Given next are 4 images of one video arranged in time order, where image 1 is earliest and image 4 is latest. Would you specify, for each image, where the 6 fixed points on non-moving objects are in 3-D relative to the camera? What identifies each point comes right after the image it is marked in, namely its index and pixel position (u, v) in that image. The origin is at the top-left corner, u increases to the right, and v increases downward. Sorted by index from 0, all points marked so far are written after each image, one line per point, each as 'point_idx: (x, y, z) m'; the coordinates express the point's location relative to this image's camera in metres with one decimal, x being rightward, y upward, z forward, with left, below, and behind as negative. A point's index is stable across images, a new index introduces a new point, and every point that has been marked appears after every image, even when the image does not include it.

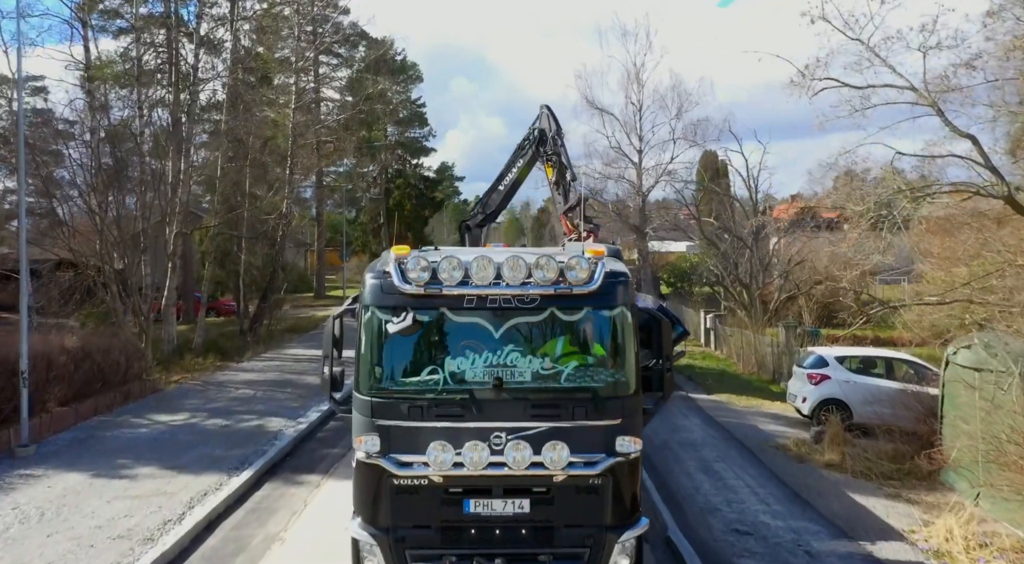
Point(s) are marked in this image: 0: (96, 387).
0: (-6.7, -1.7, +13.2) m
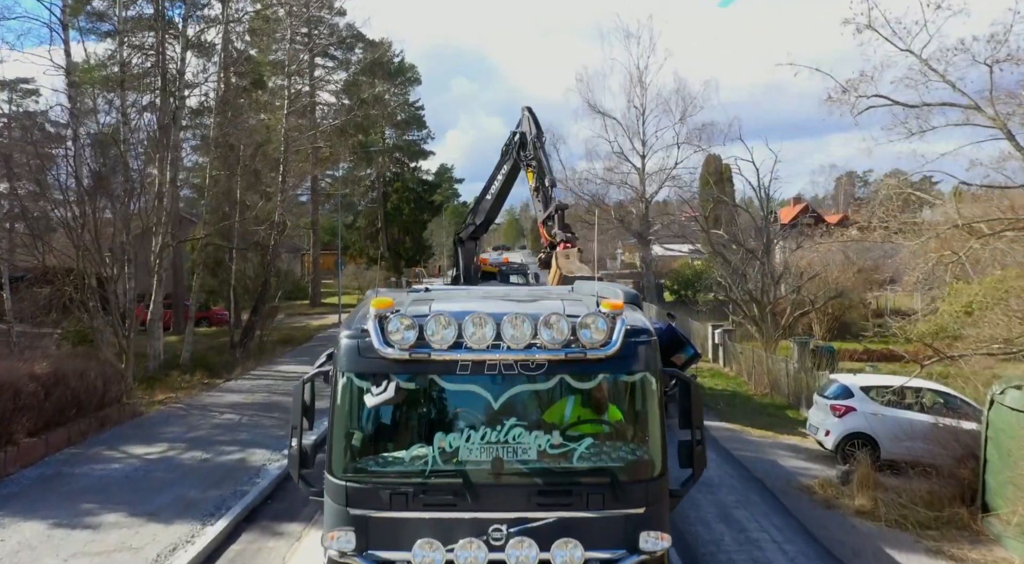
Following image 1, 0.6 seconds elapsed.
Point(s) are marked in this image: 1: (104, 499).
0: (-6.7, -2.0, +12.4) m
1: (-4.6, -2.4, +9.2) m
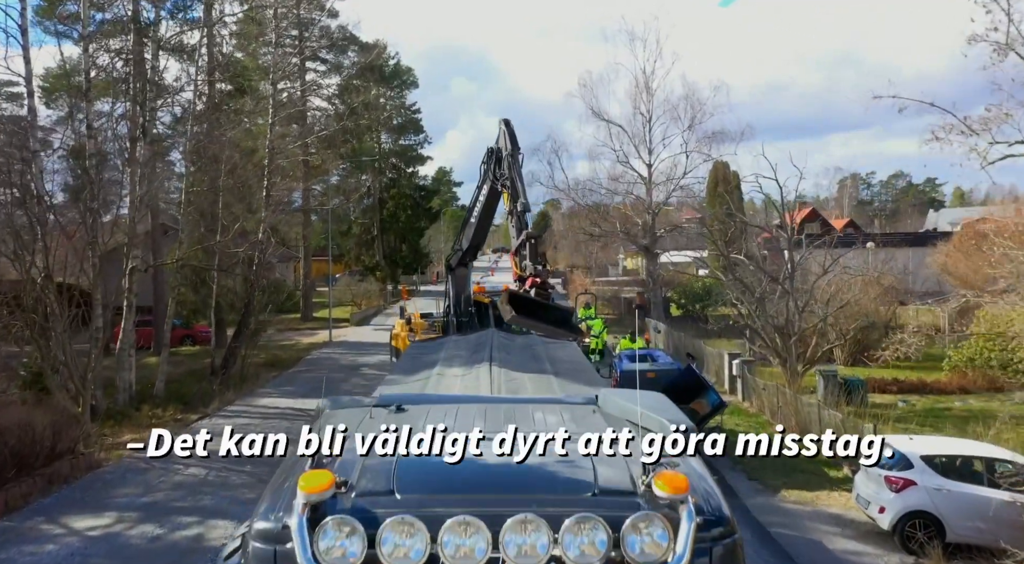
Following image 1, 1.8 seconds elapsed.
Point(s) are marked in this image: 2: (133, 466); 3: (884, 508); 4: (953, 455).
0: (-6.7, -2.5, +10.9) m
1: (-4.6, -3.0, +7.7) m
2: (-5.8, -2.8, +12.6) m
3: (+4.0, -2.5, +9.0) m
4: (+4.8, -1.9, +8.9) m
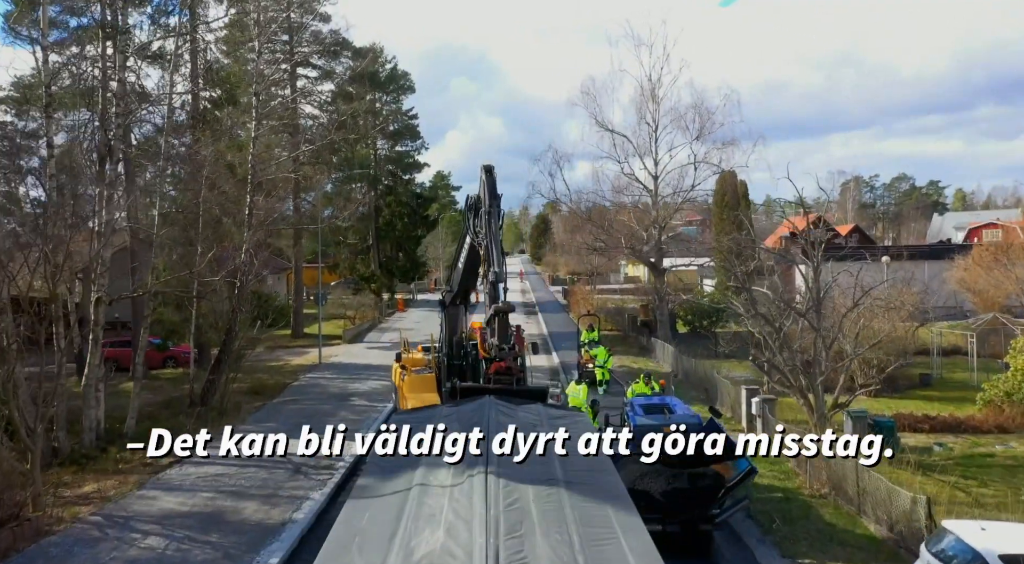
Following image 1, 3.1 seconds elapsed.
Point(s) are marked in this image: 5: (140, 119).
0: (-6.7, -3.2, +9.5) m
1: (-4.6, -3.6, +6.3) m
2: (-5.8, -3.4, +11.2) m
3: (+4.1, -3.1, +7.5) m
4: (+4.8, -2.5, +7.5) m
5: (-8.8, +3.8, +19.2) m
